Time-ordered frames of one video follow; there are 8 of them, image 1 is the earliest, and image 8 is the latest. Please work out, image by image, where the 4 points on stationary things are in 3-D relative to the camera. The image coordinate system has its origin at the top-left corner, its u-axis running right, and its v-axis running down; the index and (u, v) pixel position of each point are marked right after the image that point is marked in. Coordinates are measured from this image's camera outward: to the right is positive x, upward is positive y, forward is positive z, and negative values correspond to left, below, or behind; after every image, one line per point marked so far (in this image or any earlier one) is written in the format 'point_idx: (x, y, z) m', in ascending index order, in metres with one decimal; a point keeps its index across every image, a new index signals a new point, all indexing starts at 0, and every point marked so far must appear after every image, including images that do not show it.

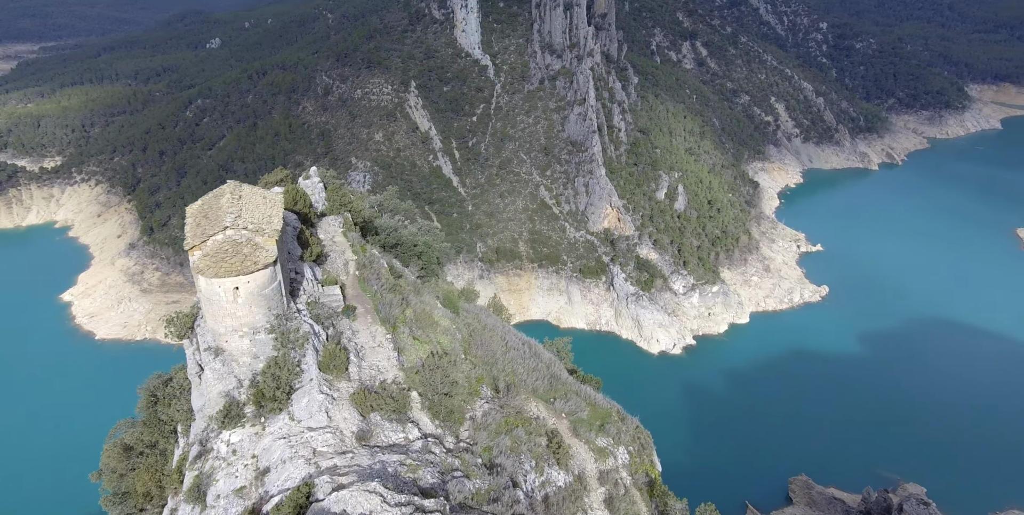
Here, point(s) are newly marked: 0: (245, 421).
0: (-5.5, -3.4, +12.8) m
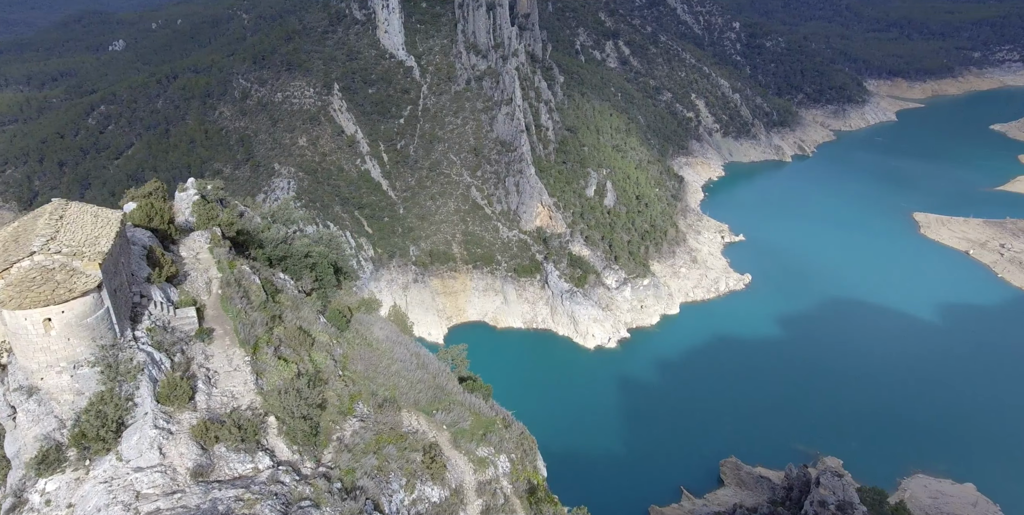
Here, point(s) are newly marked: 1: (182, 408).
0: (-8.3, -3.9, +11.5) m
1: (-6.6, -3.0, +12.5) m
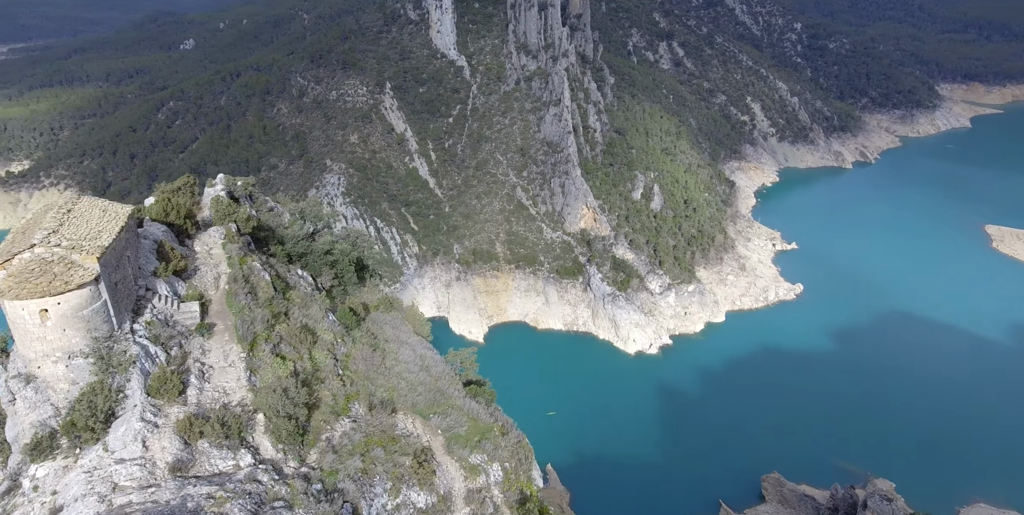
0: (-8.7, -3.8, +11.9) m
1: (-7.0, -3.0, +12.7) m
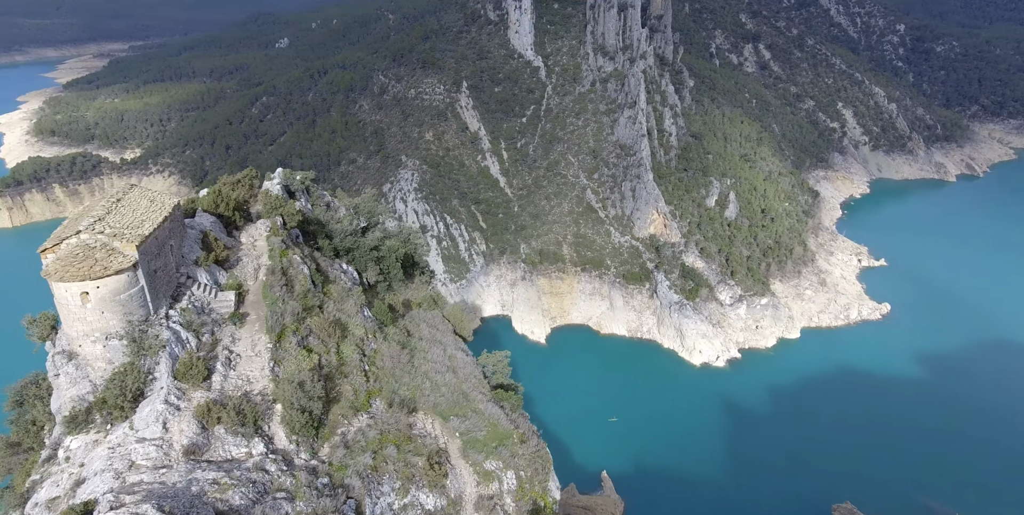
0: (-8.6, -3.5, +12.7) m
1: (-6.8, -2.8, +13.3) m
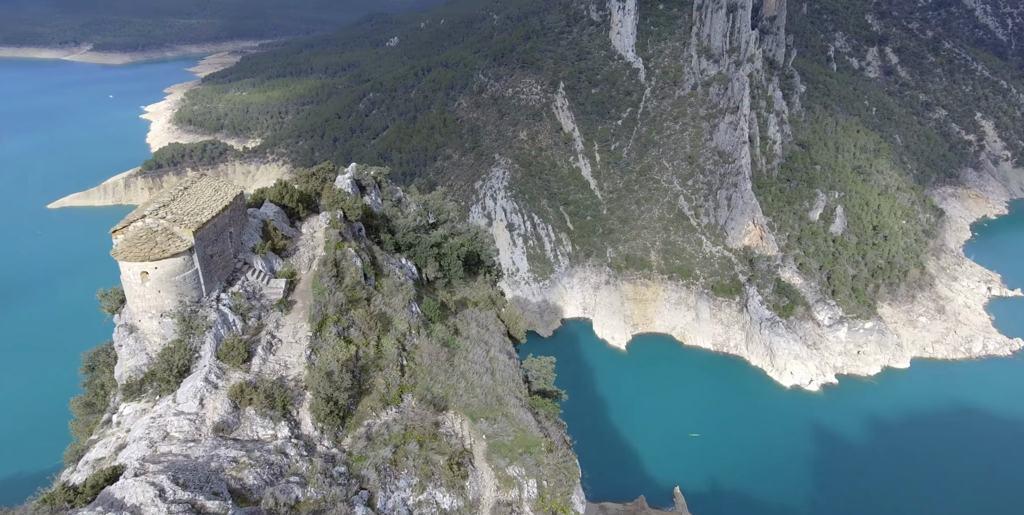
0: (-8.3, -3.1, +13.9) m
1: (-6.3, -2.5, +14.2) m
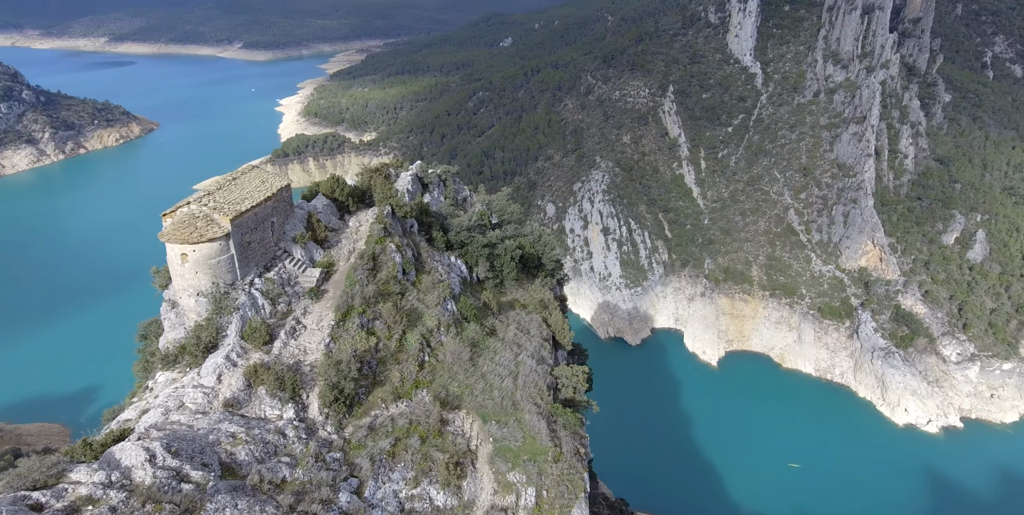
0: (-8.3, -2.7, +15.2) m
1: (-6.2, -2.2, +15.1) m
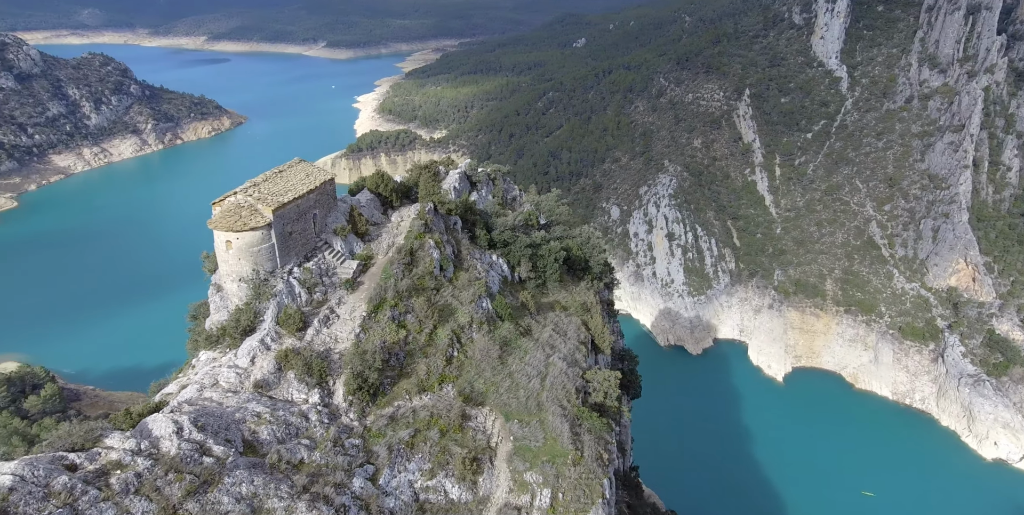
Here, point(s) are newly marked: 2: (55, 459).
0: (-7.7, -2.3, +16.1) m
1: (-5.7, -2.0, +15.8) m
2: (-8.3, -3.7, +11.2) m
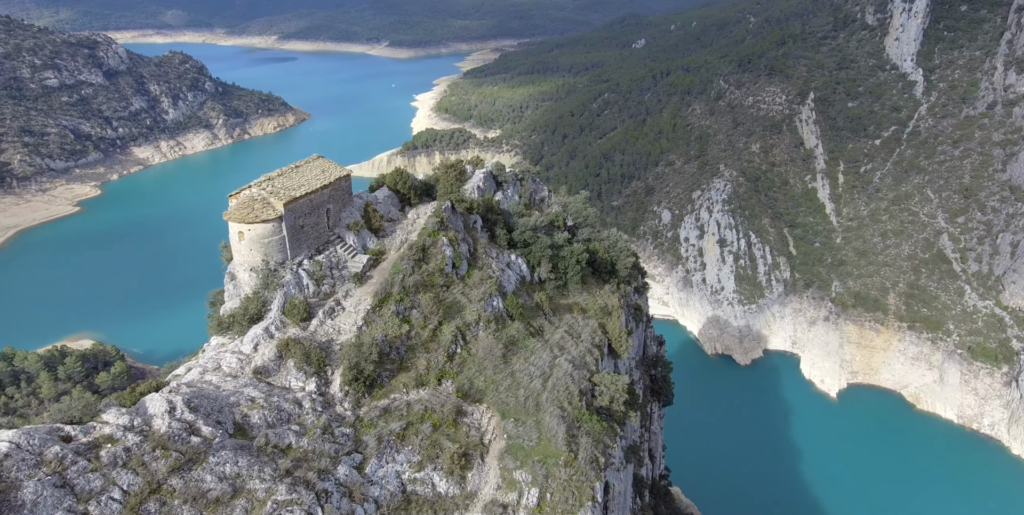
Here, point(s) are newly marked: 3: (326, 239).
0: (-7.8, -2.1, +16.8) m
1: (-5.8, -1.8, +16.4) m
2: (-8.8, -3.4, +12.0) m
3: (-5.7, +0.6, +18.8) m
